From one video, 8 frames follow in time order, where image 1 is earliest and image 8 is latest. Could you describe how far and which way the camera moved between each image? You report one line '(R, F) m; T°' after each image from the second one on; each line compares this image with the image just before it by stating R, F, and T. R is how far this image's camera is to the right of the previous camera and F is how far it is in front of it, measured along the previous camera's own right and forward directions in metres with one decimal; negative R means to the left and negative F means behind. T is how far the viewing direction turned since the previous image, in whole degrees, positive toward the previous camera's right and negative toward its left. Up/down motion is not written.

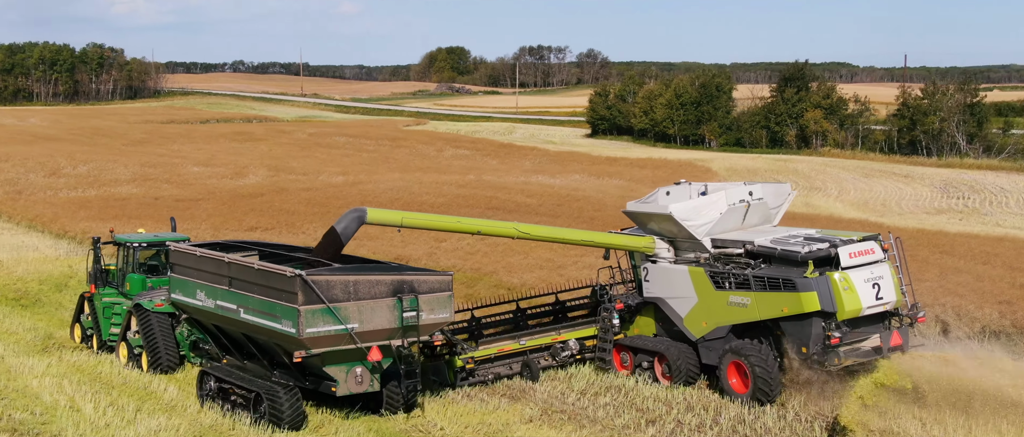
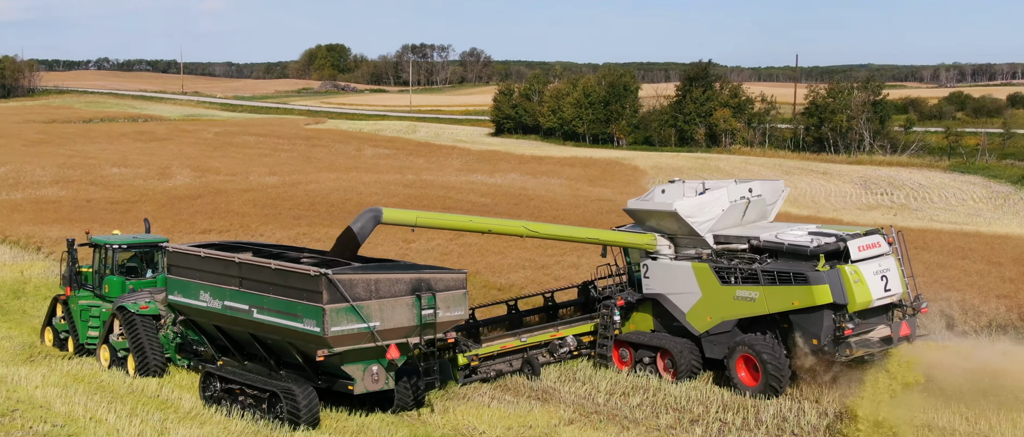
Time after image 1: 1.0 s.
(-1.1, +0.3) m; +4°
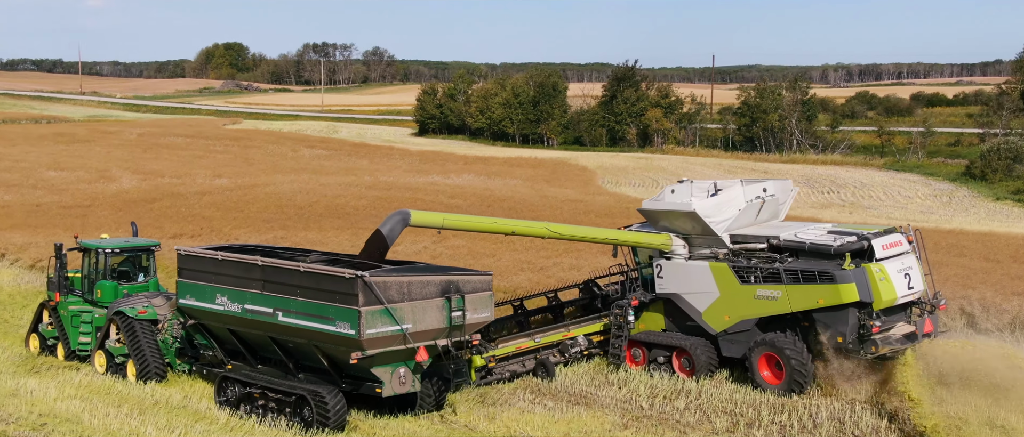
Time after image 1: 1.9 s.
(-1.0, +0.3) m; +3°
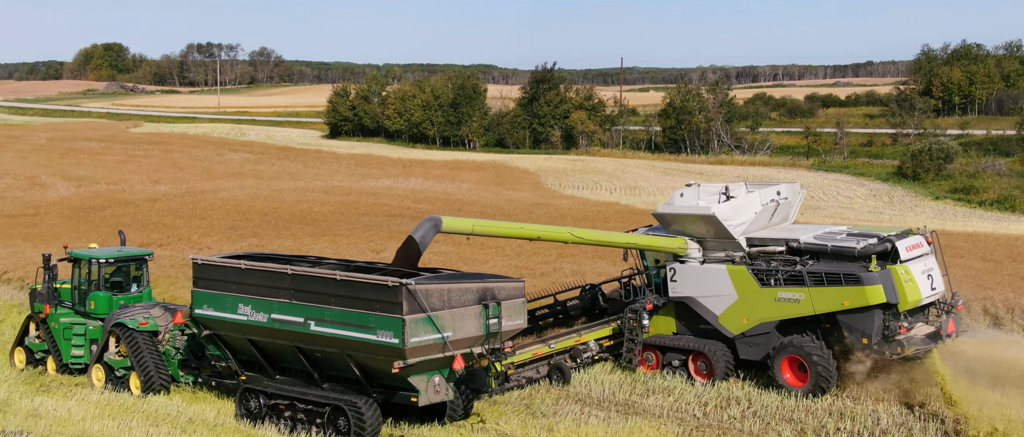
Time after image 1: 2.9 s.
(-1.1, +0.3) m; +3°
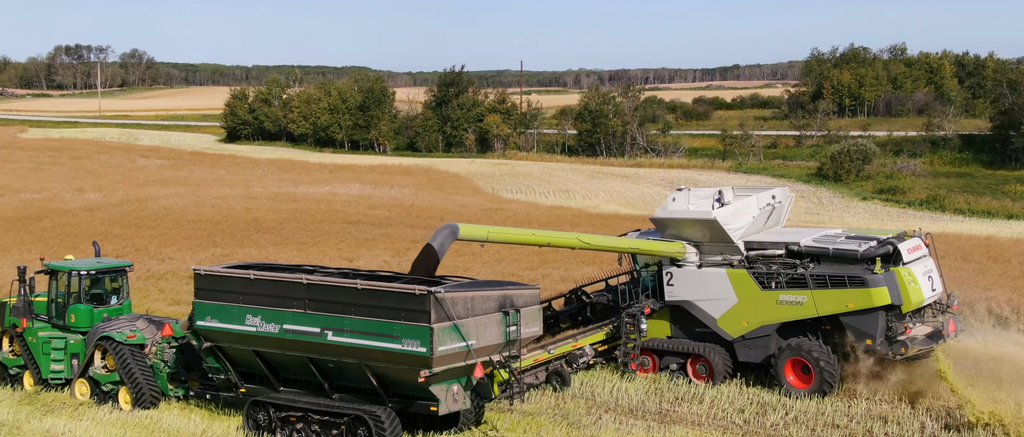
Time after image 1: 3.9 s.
(-1.0, +0.2) m; +4°
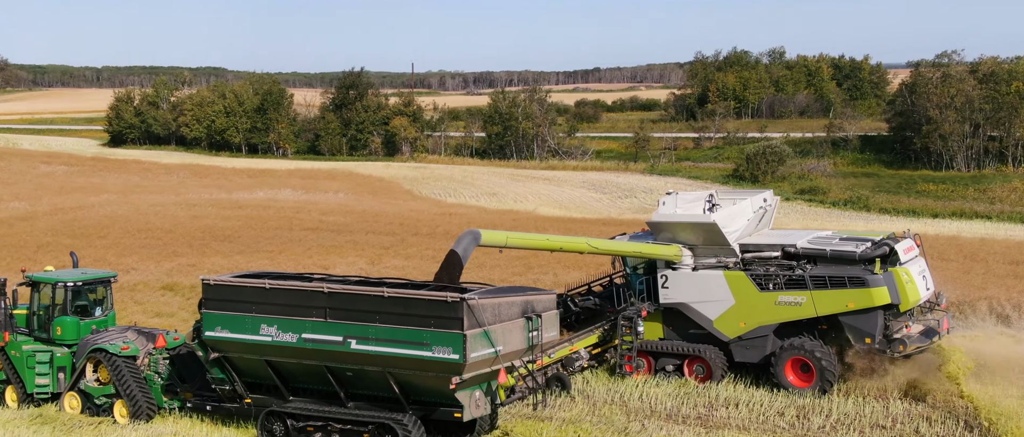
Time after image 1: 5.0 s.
(-1.0, 0.0) m; +4°
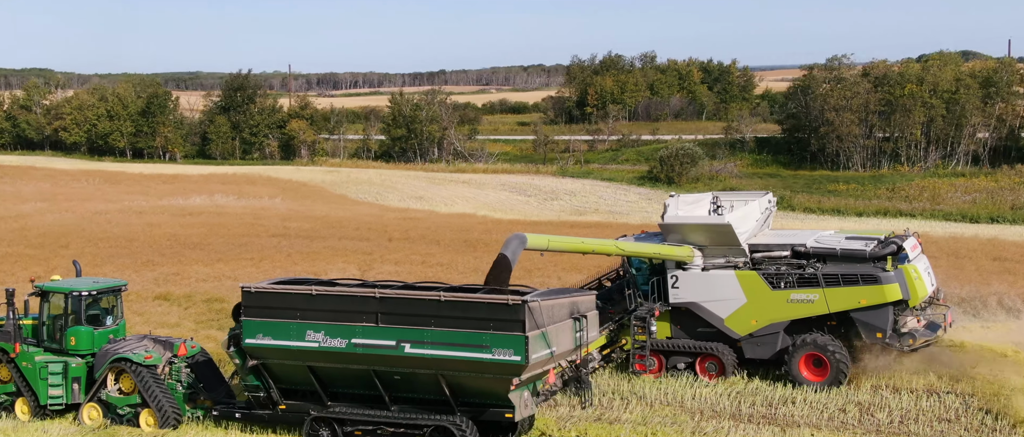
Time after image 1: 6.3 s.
(-1.3, -0.3) m; +3°
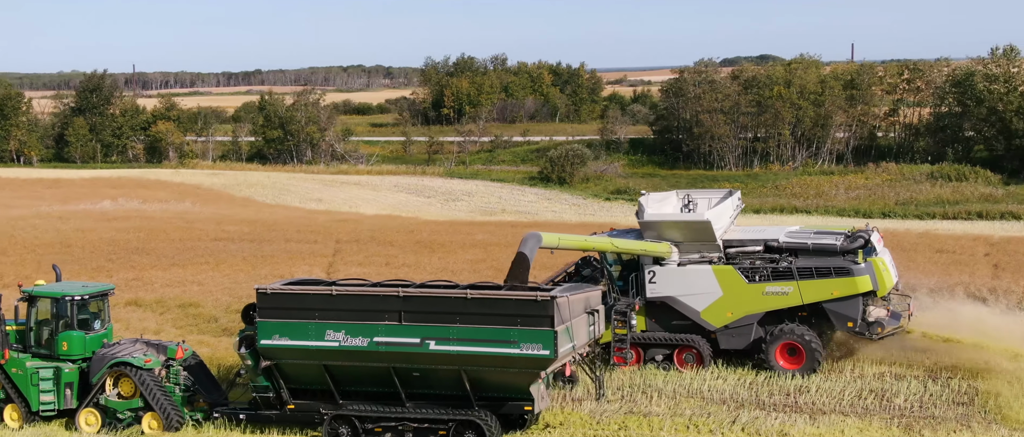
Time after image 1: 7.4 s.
(-1.3, -0.6) m; +5°
